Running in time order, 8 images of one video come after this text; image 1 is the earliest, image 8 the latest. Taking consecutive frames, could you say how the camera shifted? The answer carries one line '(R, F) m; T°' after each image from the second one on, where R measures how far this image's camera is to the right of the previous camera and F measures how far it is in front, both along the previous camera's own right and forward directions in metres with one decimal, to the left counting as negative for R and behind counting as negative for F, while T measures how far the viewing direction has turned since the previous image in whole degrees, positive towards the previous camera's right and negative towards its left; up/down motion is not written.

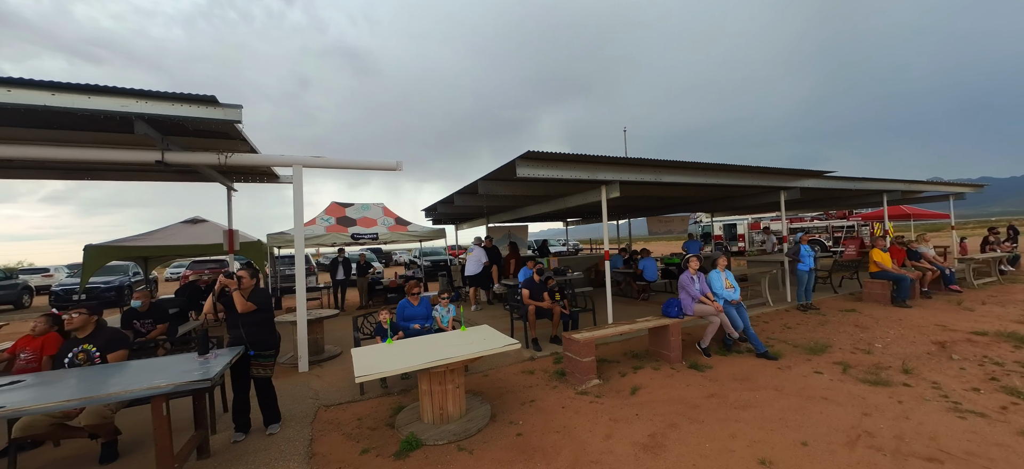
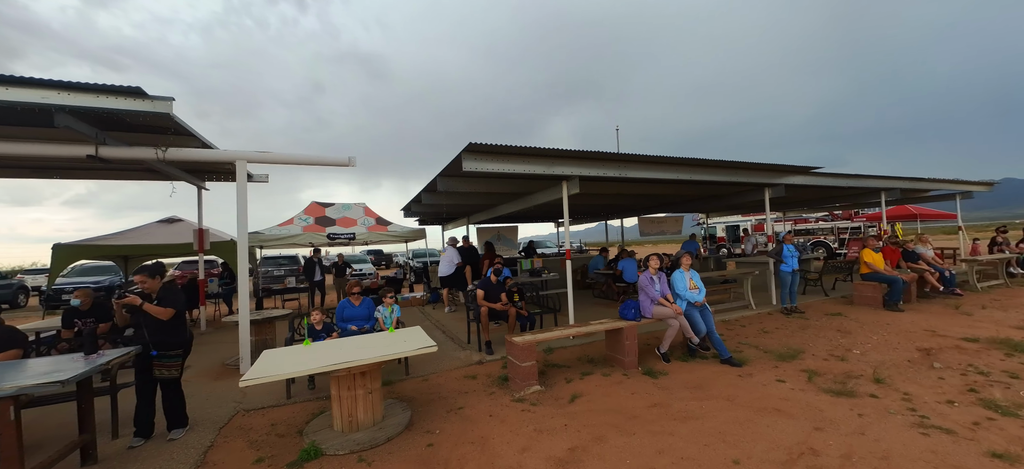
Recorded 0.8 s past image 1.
(+0.8, +0.3) m; -1°
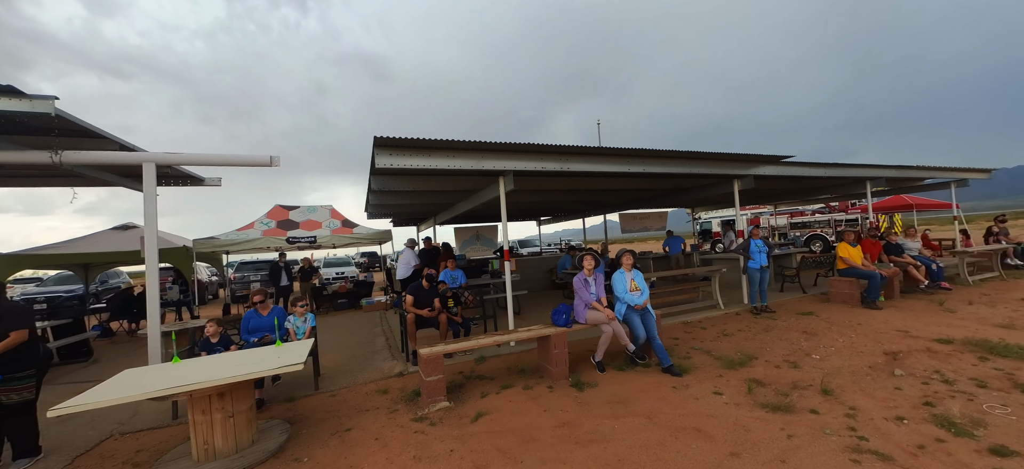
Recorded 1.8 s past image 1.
(+1.0, +0.4) m; -1°
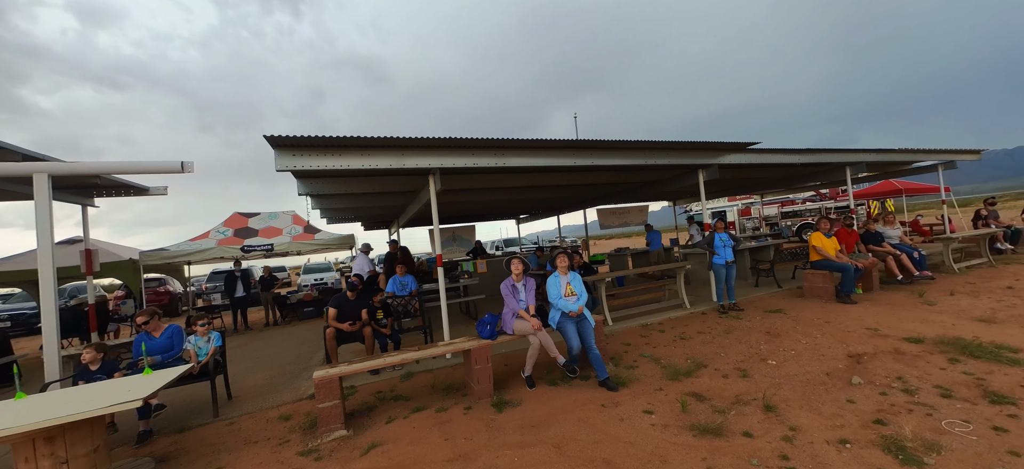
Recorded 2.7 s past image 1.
(+0.9, +0.4) m; 0°
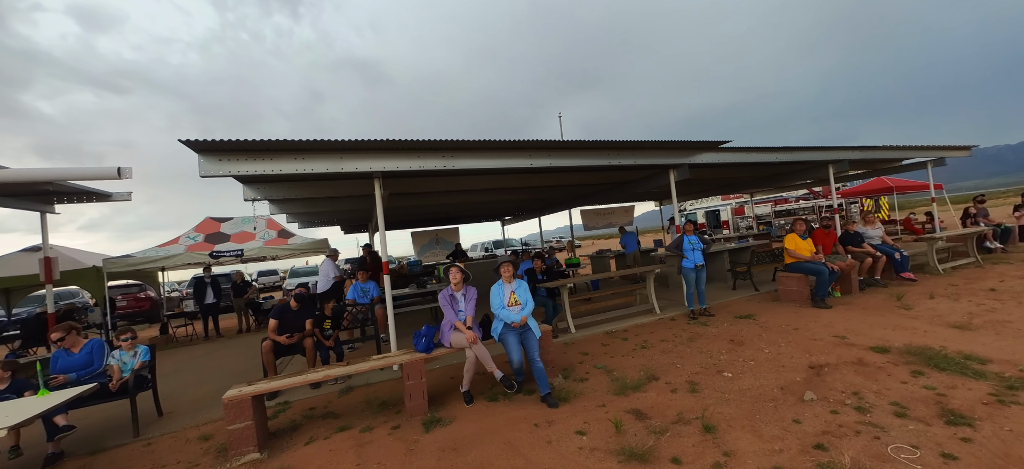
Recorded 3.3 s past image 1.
(+0.7, +0.2) m; 0°
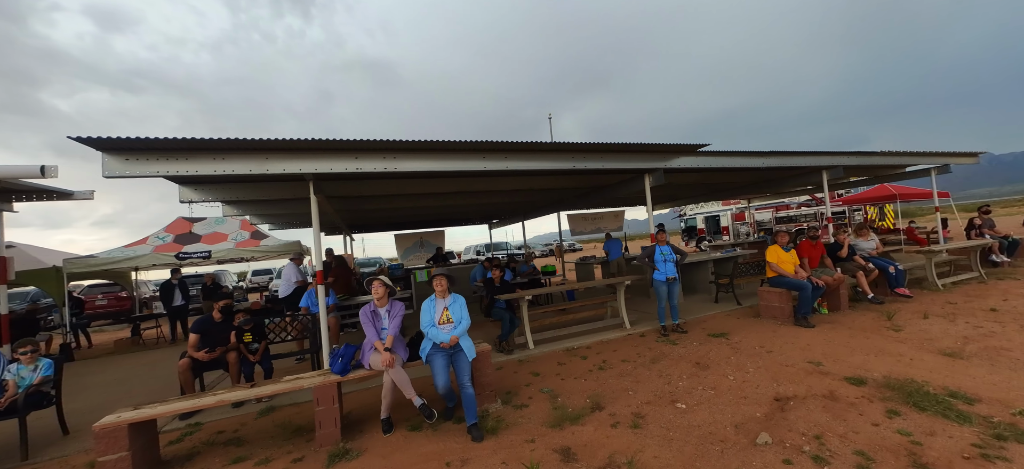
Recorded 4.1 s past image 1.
(+0.7, +0.4) m; -1°
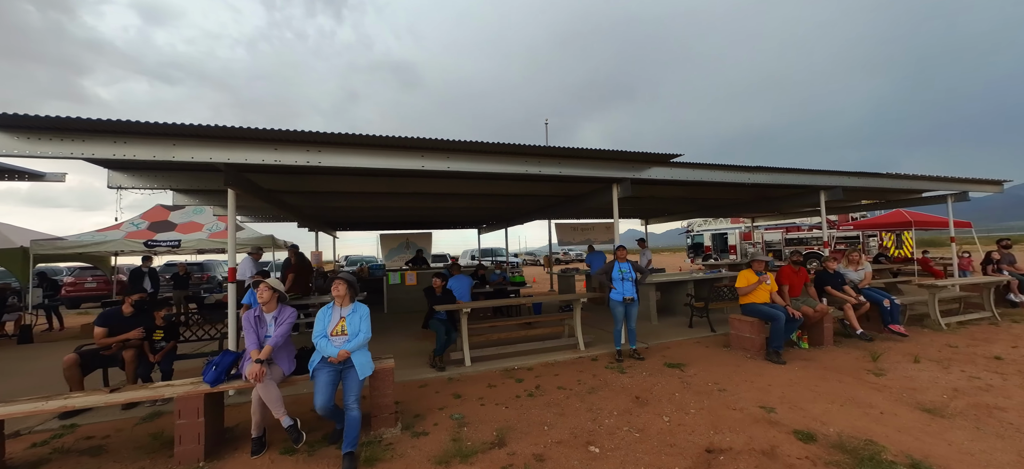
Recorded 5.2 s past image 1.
(+0.9, +0.4) m; -2°
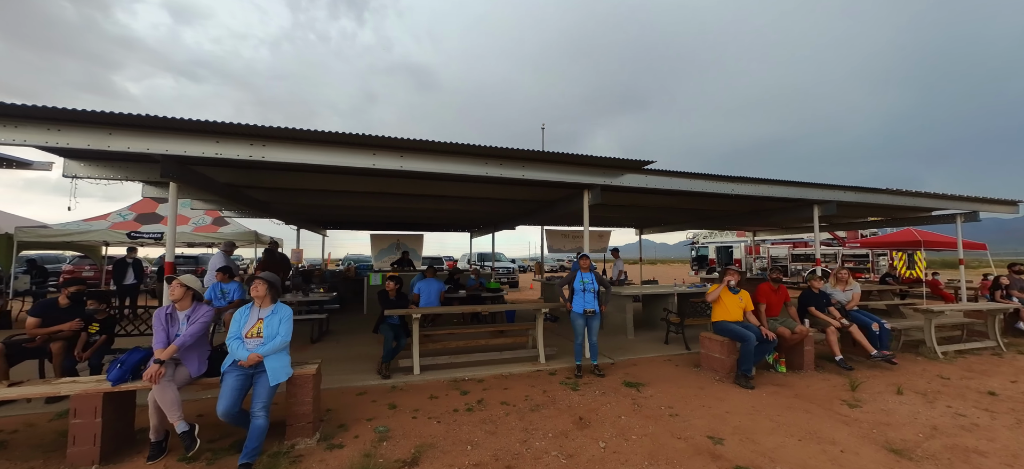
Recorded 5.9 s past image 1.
(+0.7, +0.2) m; -2°
